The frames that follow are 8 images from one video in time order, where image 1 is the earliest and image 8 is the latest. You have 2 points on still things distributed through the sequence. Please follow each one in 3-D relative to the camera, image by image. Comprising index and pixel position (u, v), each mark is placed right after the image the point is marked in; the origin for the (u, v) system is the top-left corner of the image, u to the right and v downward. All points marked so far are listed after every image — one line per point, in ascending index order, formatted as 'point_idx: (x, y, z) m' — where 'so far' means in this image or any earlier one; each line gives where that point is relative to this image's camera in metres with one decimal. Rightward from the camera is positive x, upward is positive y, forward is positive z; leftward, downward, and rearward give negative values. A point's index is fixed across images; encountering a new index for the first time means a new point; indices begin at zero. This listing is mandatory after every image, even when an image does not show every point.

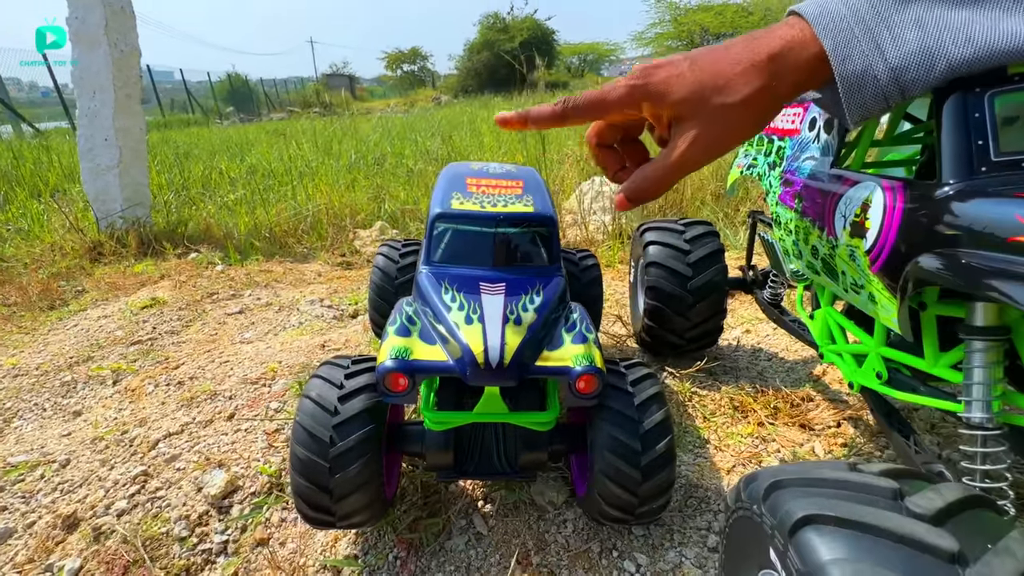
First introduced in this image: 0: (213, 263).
0: (-2.8, +0.3, +5.8) m
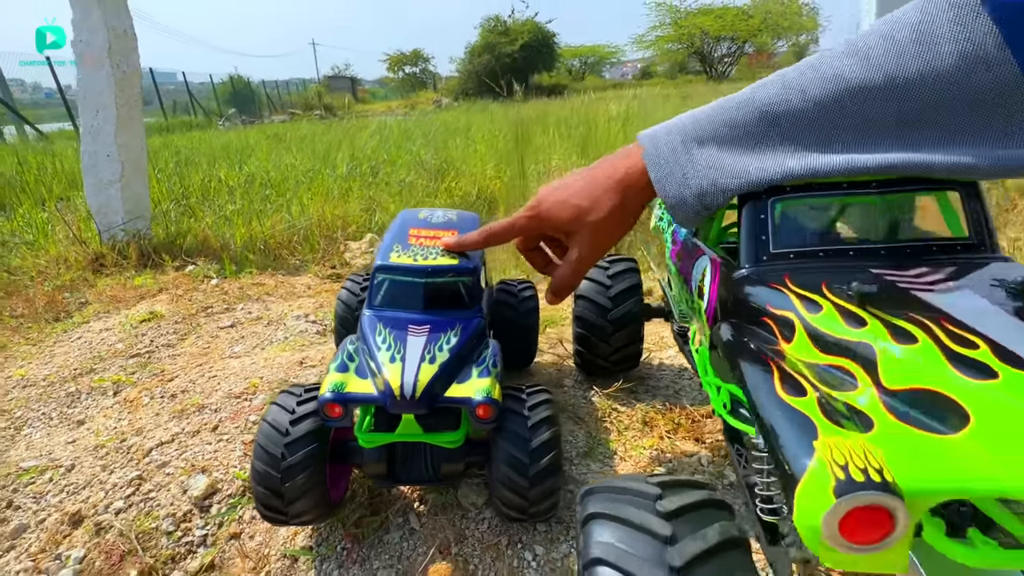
0: (-3.1, +0.1, +6.2) m
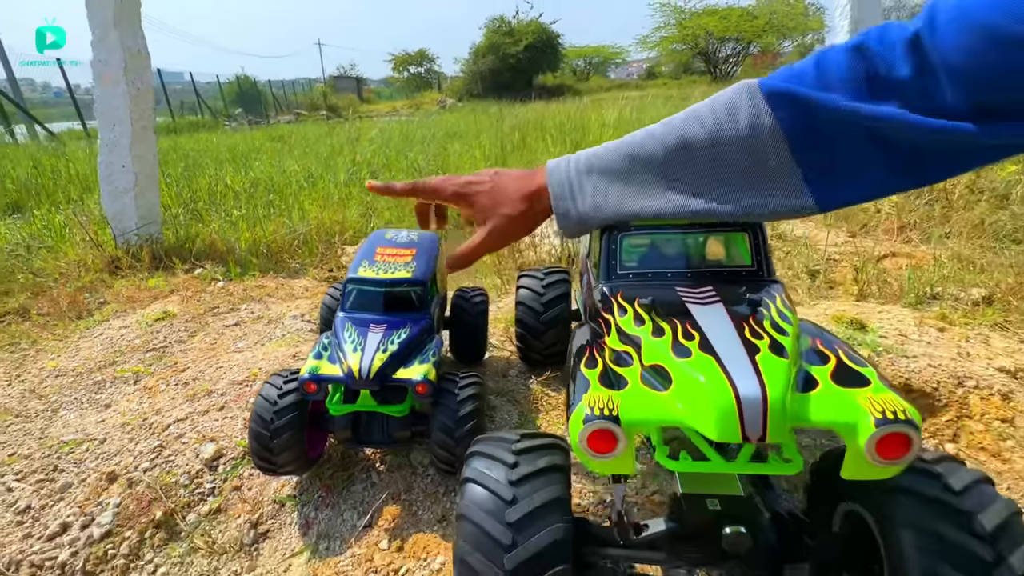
0: (-3.3, +0.1, +6.9) m
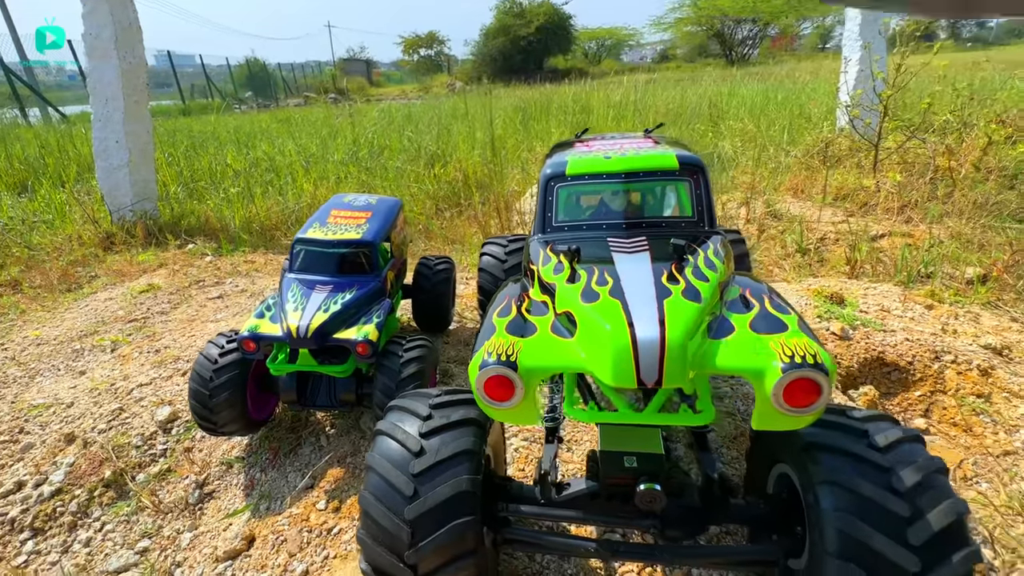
0: (-3.5, +0.4, +6.9) m
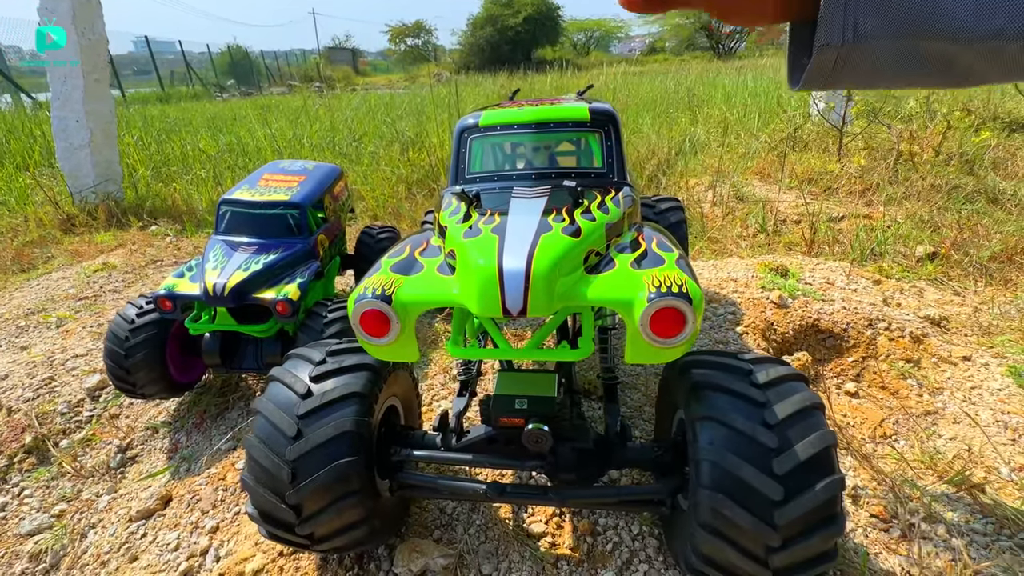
0: (-3.9, +0.6, +6.8) m
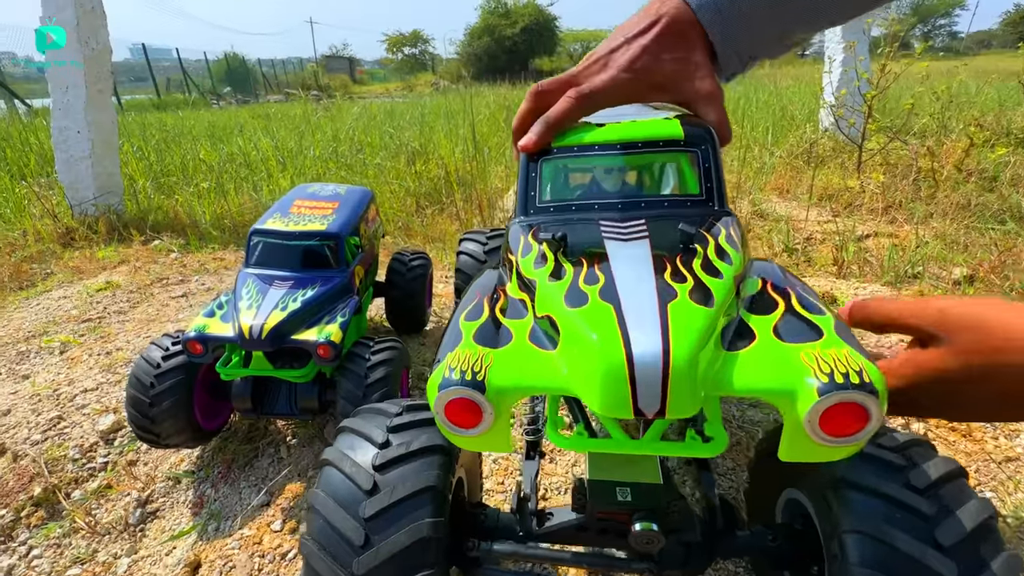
0: (-3.7, +0.4, +6.6) m
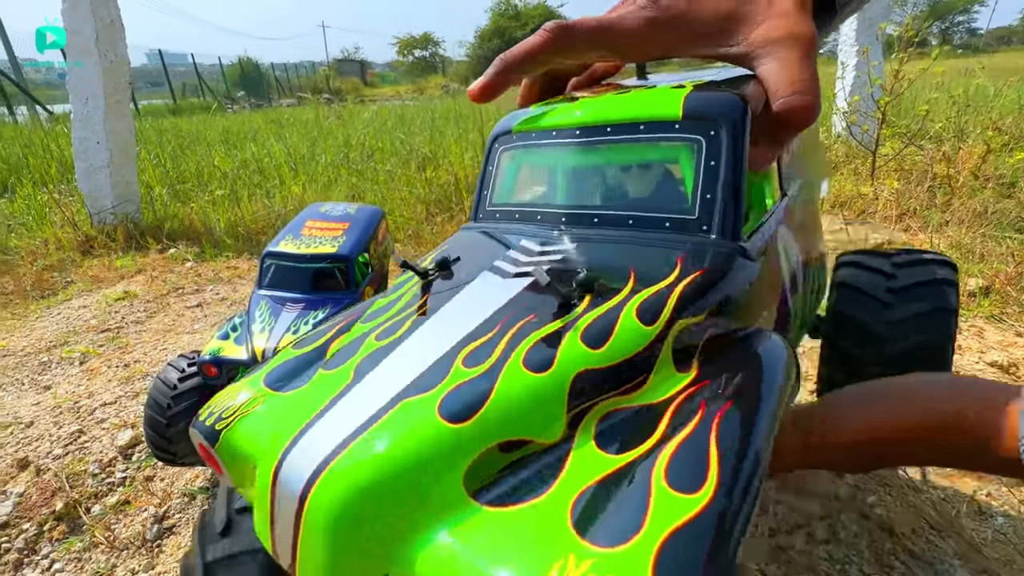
0: (-3.6, +0.3, +6.7) m
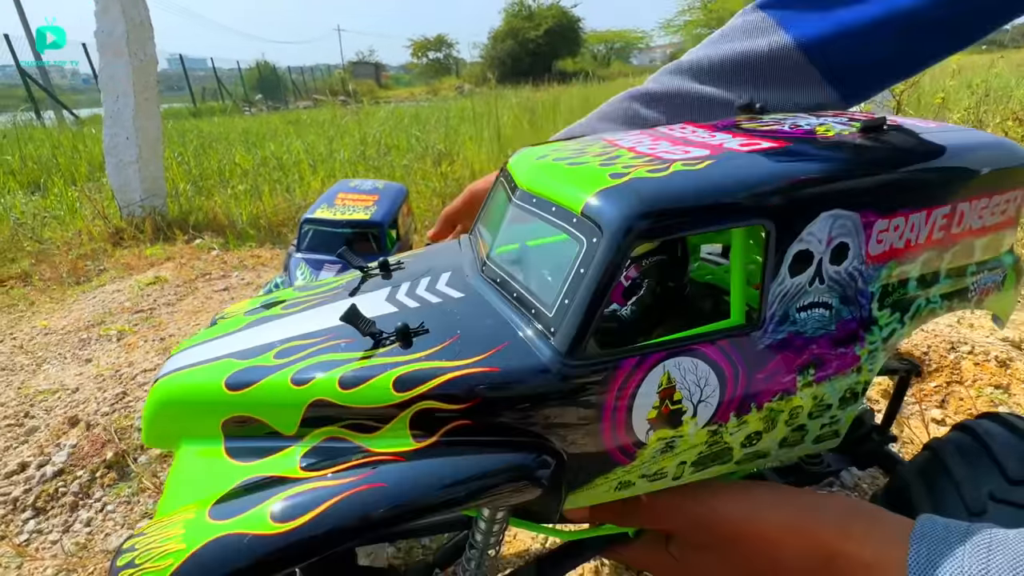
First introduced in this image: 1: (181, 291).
0: (-3.4, +0.5, +6.9) m
1: (-3.2, 0.0, +5.9) m
